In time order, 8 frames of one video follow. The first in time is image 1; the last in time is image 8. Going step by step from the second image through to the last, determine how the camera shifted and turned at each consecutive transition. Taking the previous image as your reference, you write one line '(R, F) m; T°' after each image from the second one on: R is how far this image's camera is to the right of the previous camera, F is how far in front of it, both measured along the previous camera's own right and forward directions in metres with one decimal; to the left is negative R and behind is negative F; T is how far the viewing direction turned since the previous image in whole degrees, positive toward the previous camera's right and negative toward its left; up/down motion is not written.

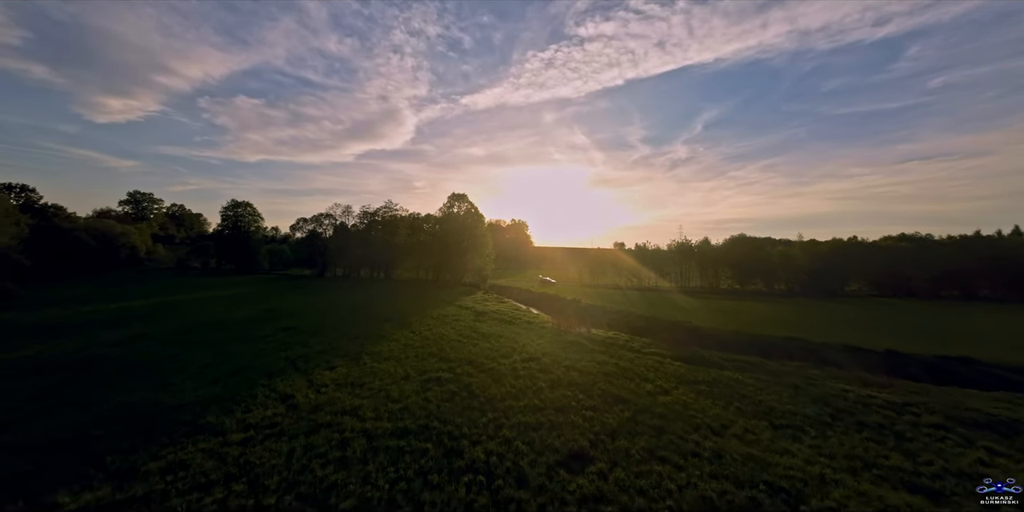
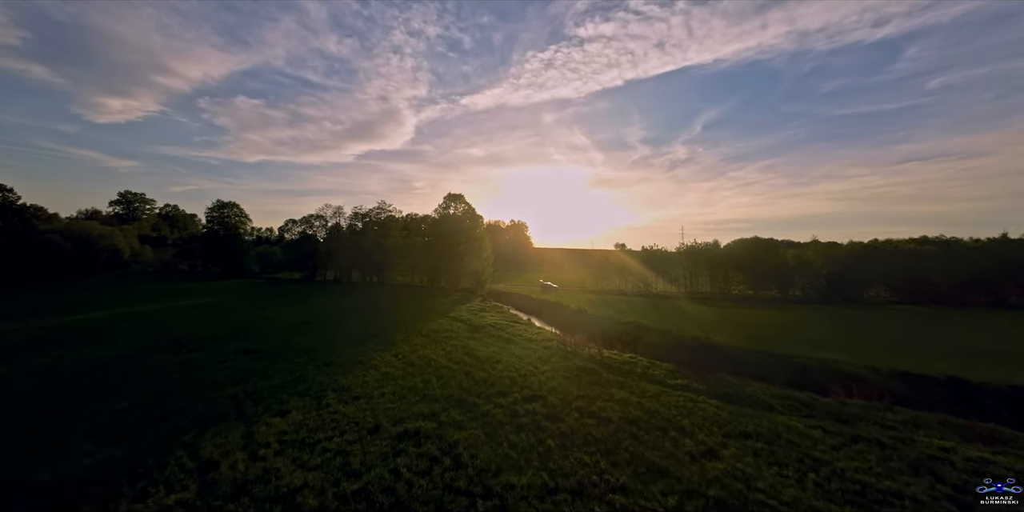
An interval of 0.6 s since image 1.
(0.0, +4.9) m; 0°
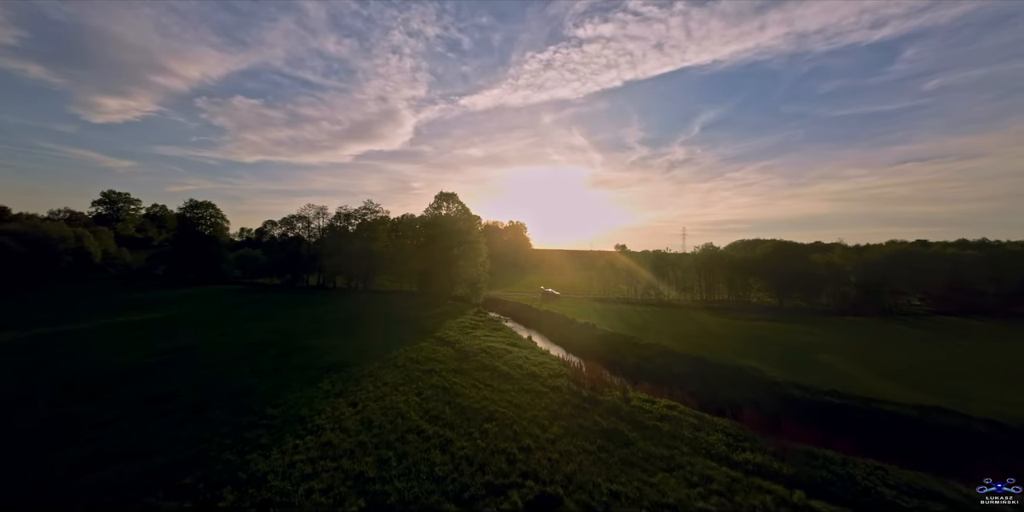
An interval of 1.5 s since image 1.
(+0.1, +7.5) m; 0°
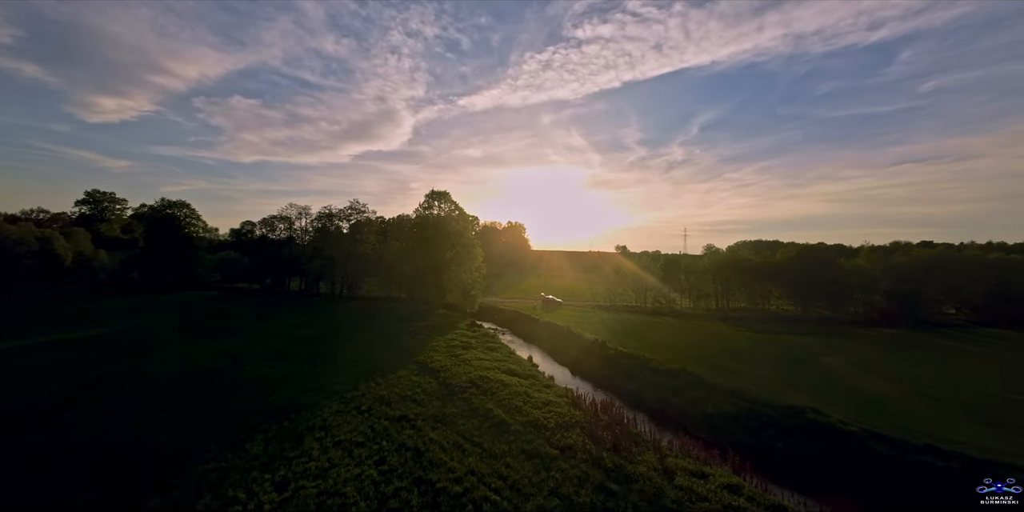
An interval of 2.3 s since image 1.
(+0.1, +6.5) m; 0°
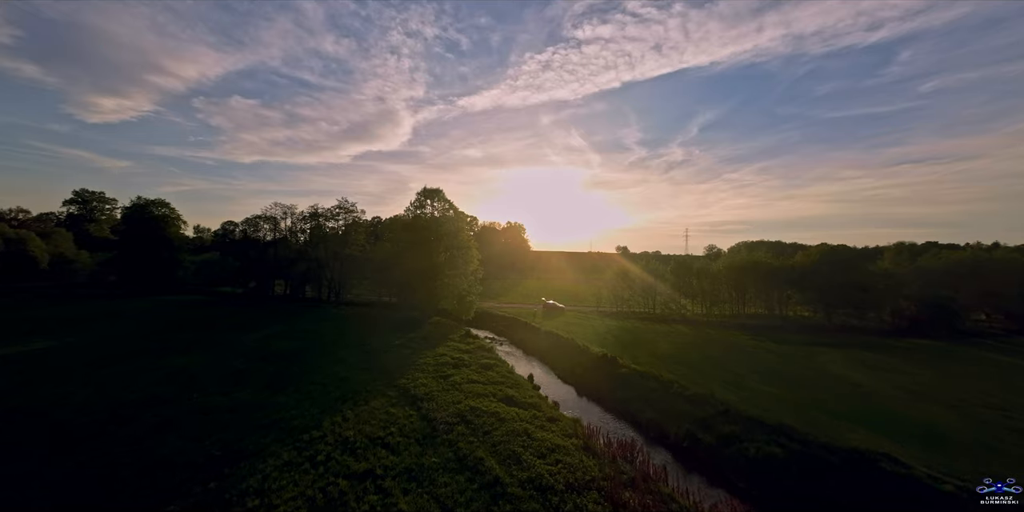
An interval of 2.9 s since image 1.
(+0.1, +4.9) m; 0°
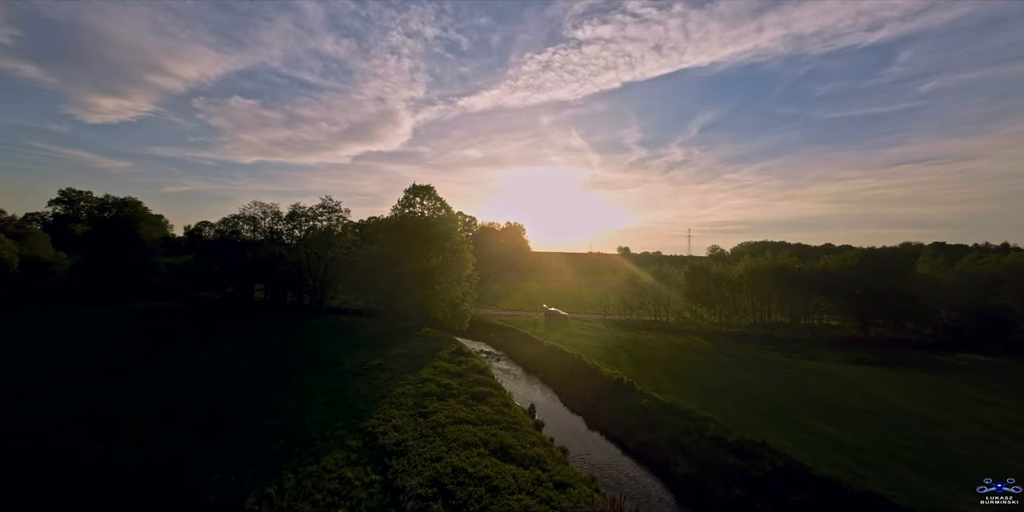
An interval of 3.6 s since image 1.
(+0.2, +6.0) m; 0°
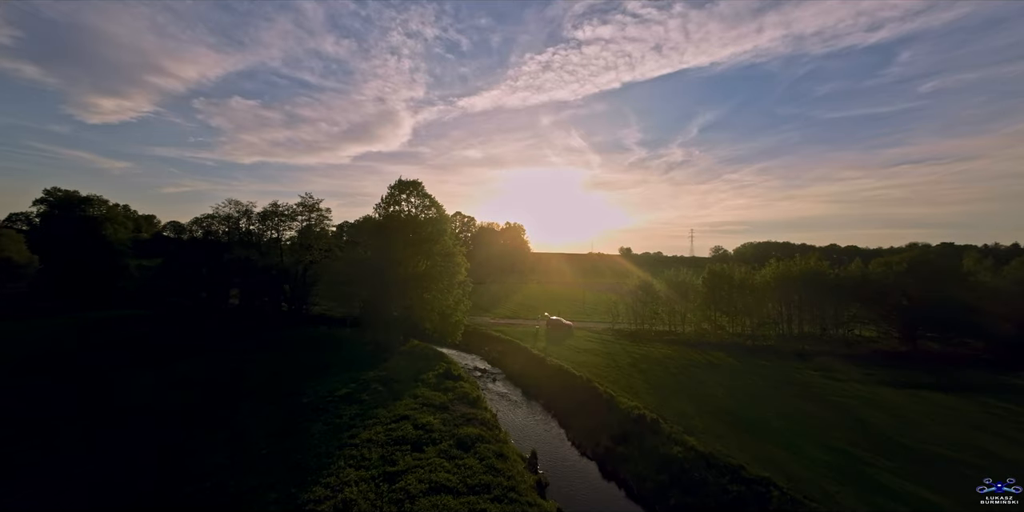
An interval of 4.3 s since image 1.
(+0.3, +6.1) m; 0°
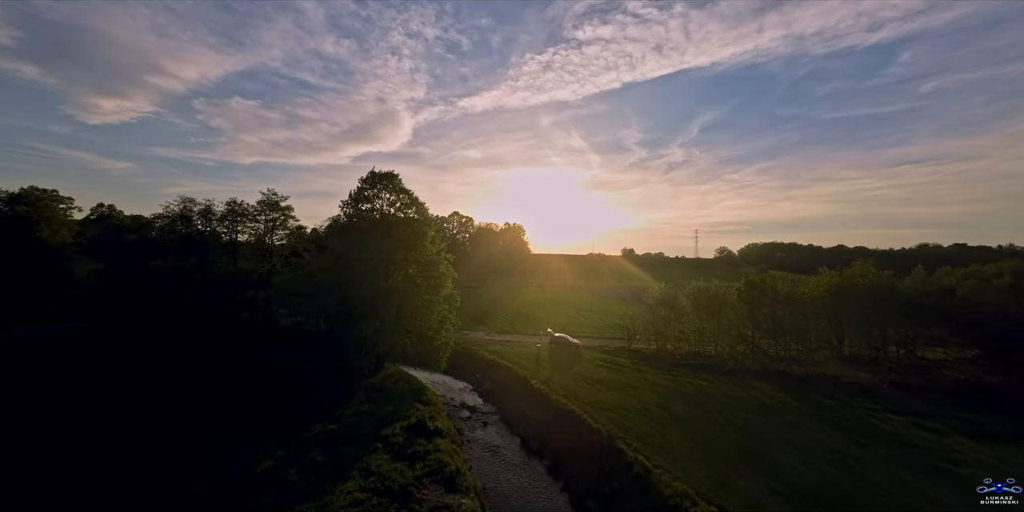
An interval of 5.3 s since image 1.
(+0.4, +8.9) m; 0°
